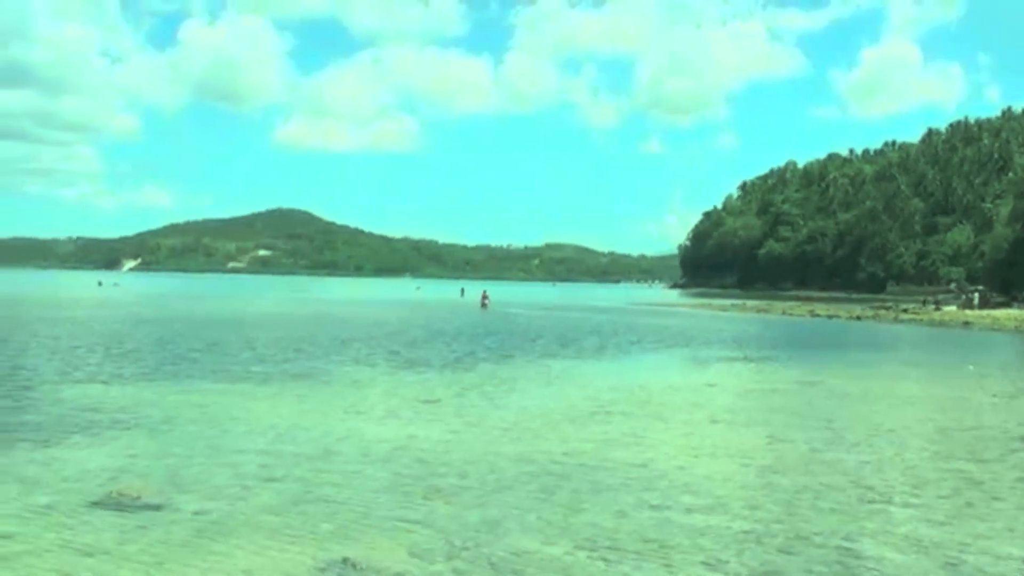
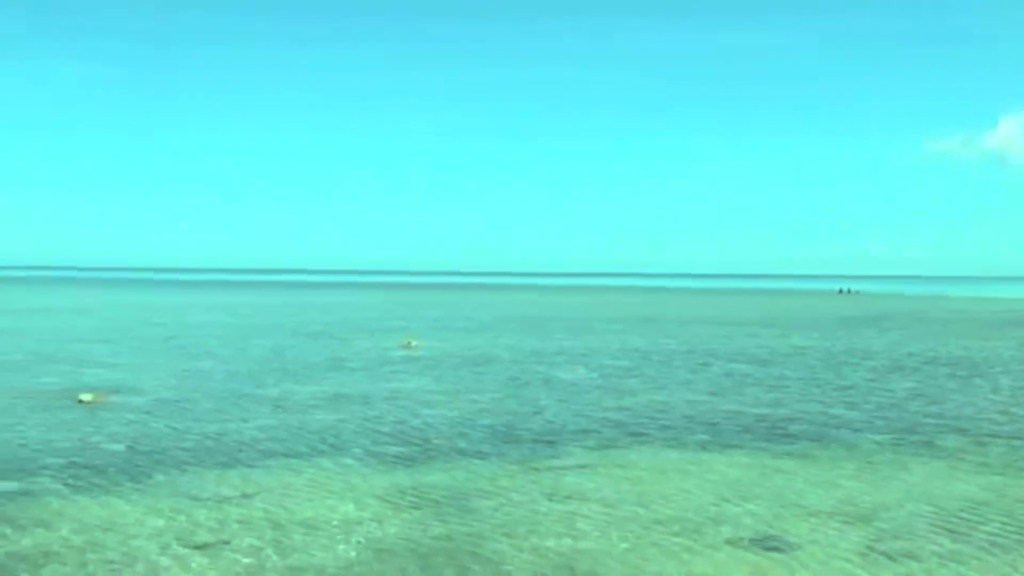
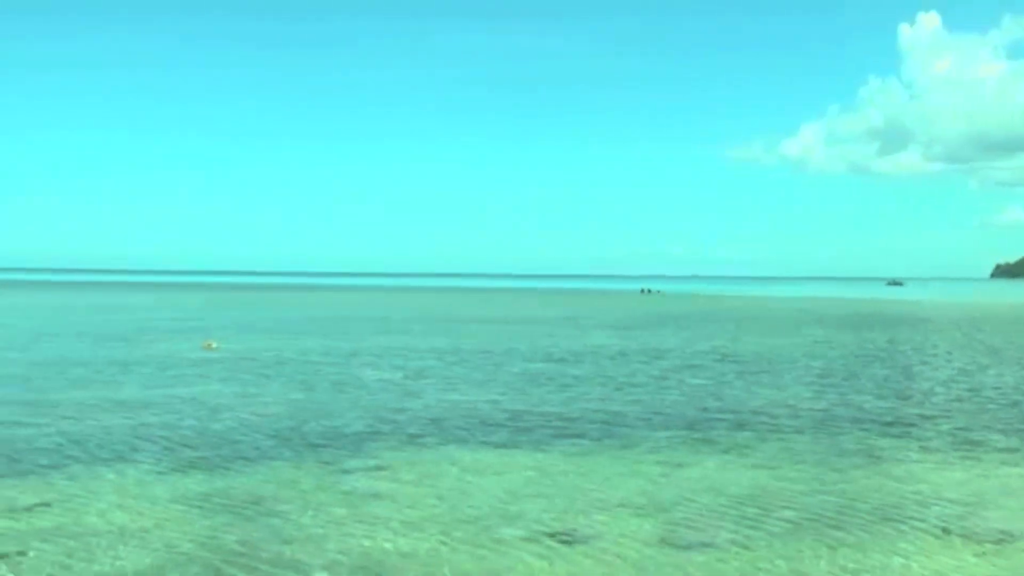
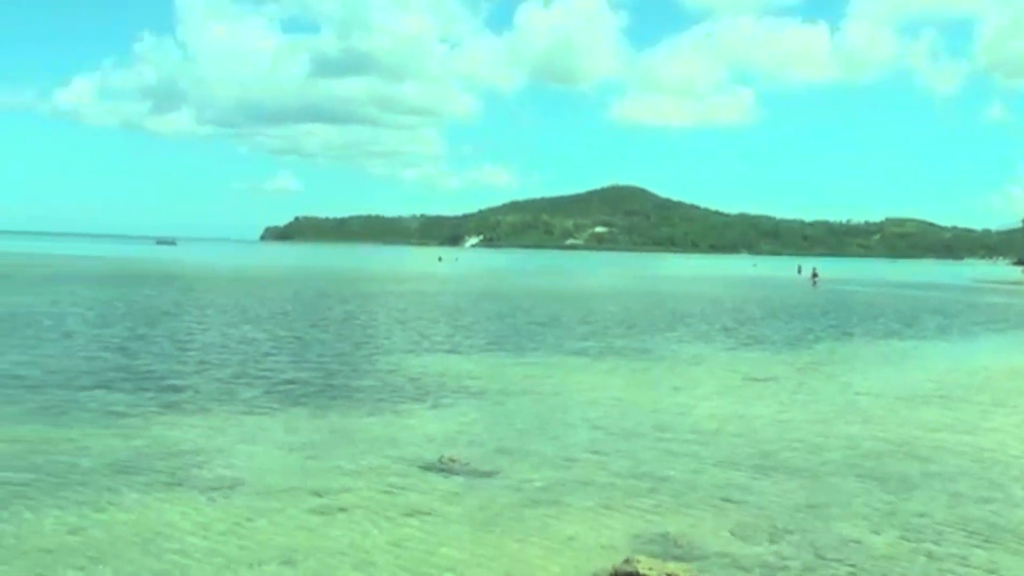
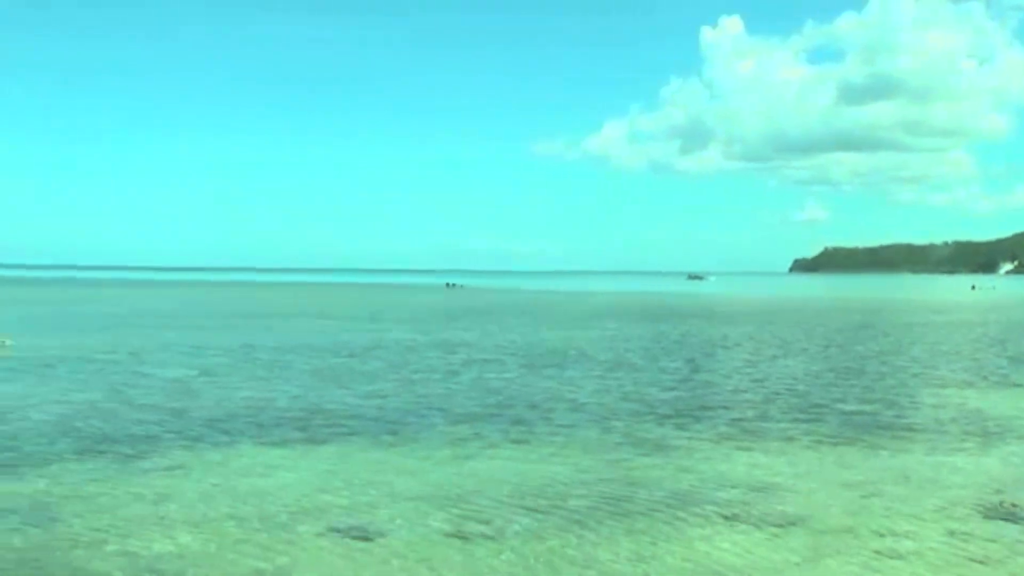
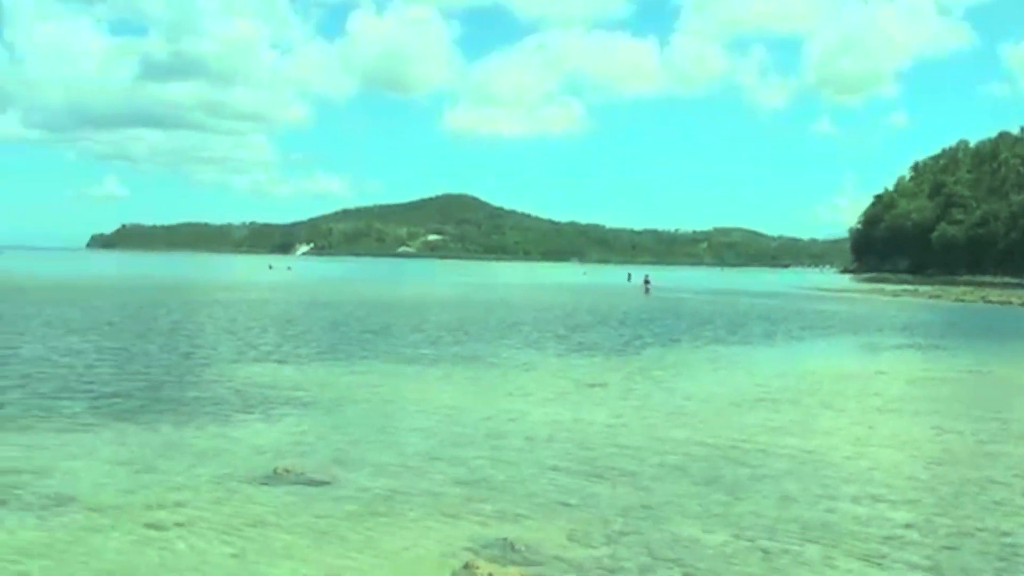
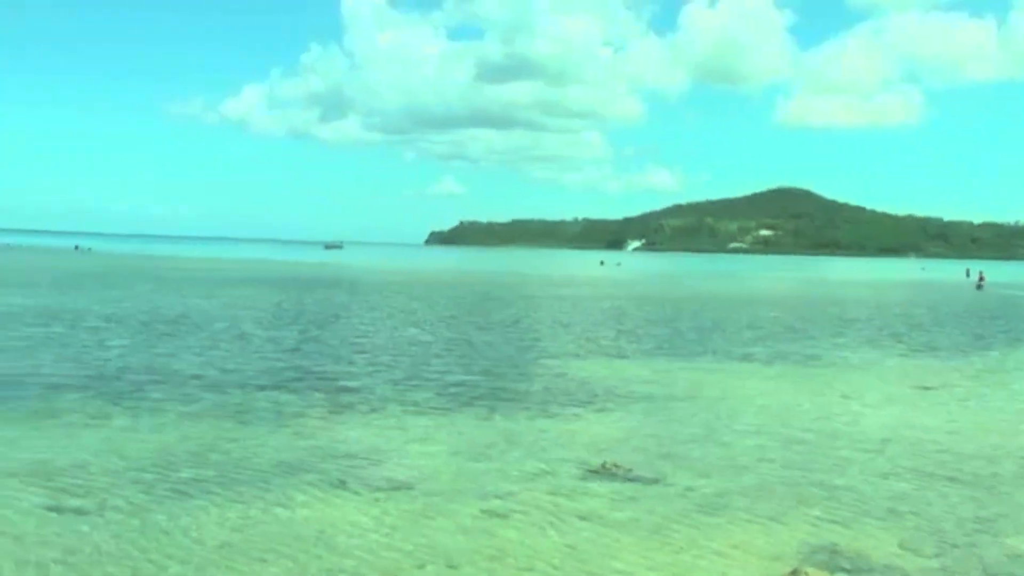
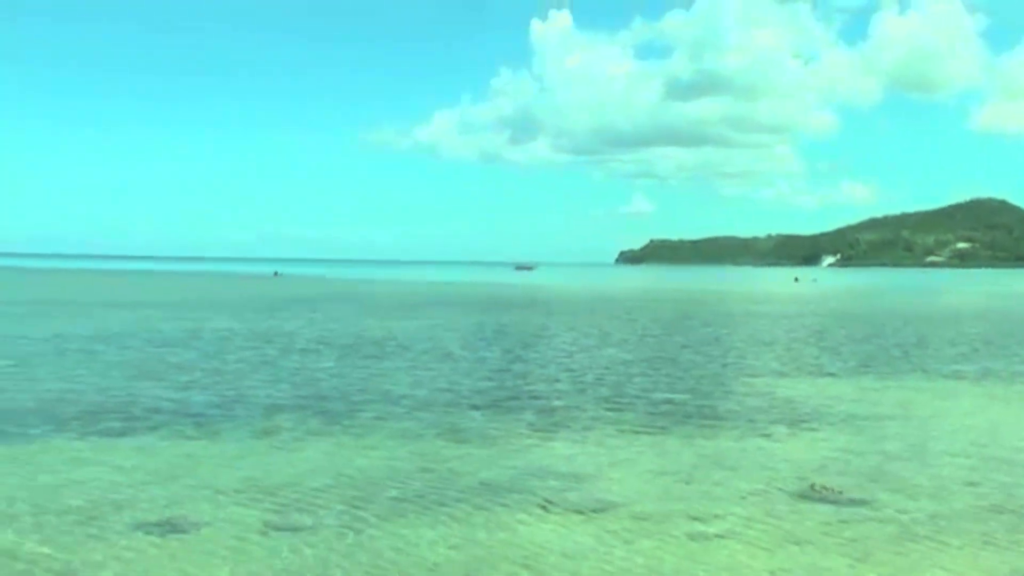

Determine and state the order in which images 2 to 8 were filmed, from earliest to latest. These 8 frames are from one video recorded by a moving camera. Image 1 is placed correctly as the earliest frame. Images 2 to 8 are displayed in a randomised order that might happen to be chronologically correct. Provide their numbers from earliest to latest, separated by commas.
6, 4, 7, 8, 5, 3, 2
